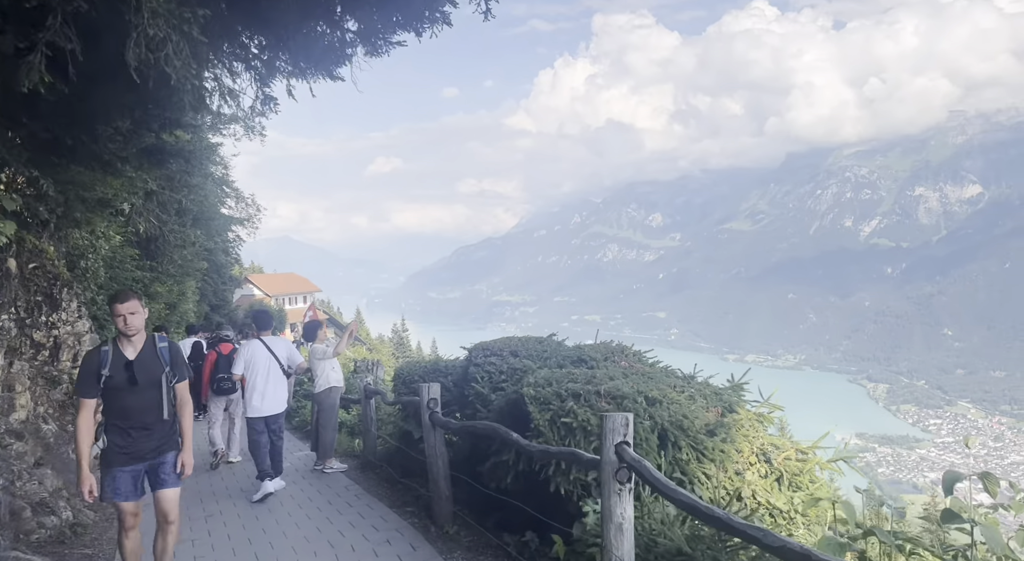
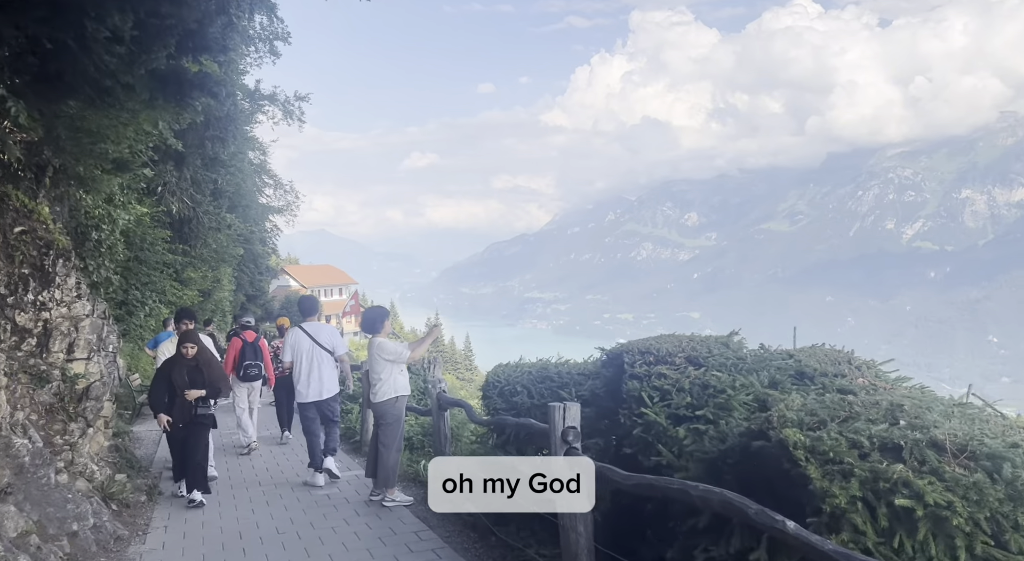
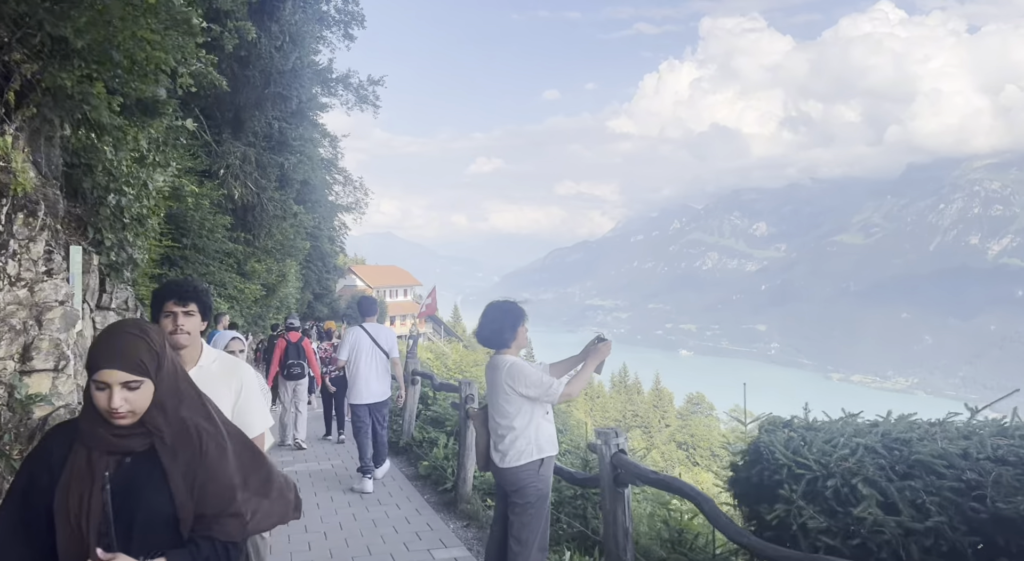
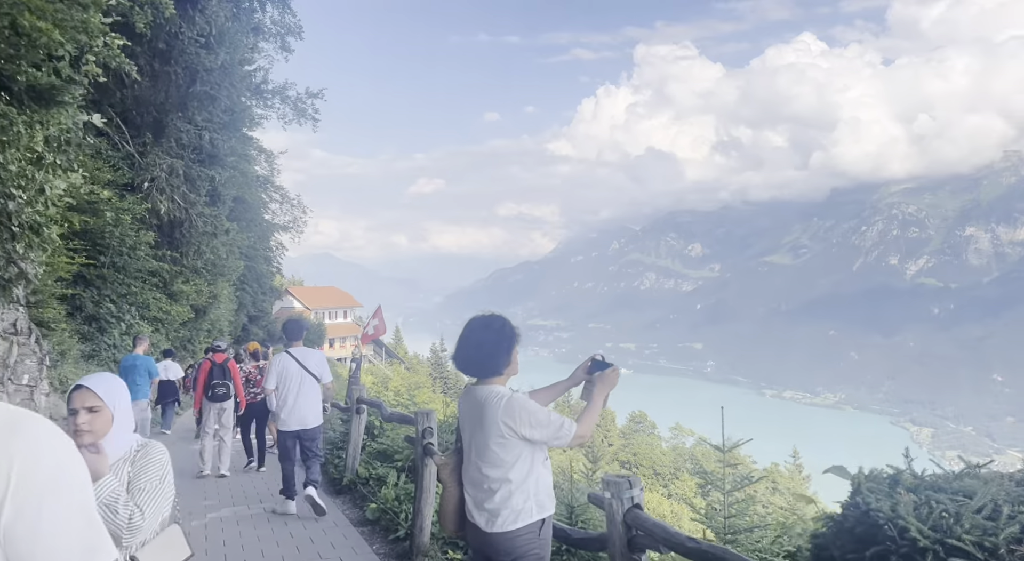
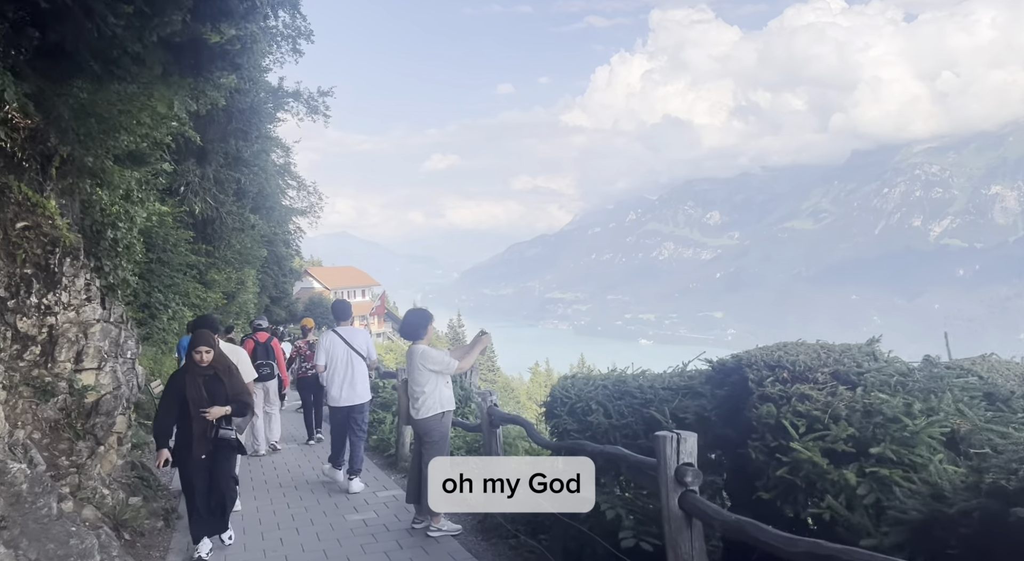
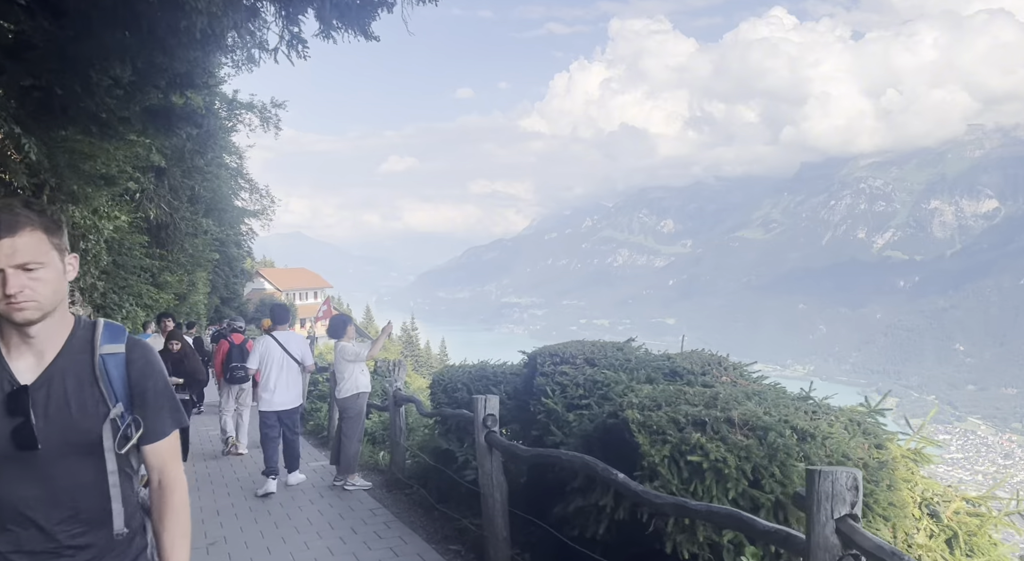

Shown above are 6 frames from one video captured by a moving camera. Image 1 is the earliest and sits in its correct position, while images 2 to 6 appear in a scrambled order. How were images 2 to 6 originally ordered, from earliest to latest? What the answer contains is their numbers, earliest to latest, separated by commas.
6, 2, 5, 3, 4
